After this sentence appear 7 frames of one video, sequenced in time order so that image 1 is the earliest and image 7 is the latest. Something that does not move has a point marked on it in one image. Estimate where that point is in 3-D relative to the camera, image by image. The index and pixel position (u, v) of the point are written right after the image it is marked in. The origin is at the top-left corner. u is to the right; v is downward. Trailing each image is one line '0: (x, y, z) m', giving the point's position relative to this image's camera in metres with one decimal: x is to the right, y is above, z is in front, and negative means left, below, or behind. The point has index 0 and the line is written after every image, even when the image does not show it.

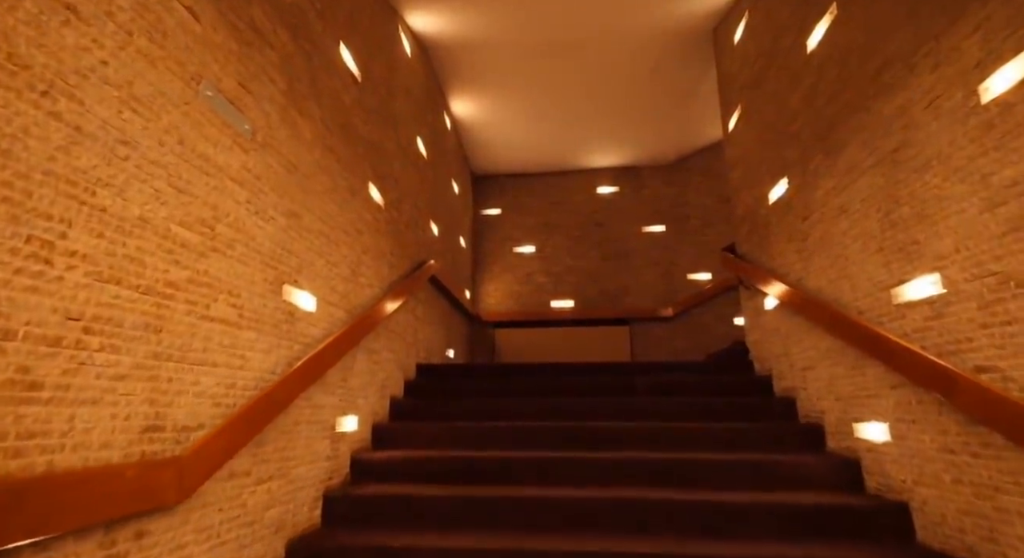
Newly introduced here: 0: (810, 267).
0: (+1.7, +0.1, +2.9) m
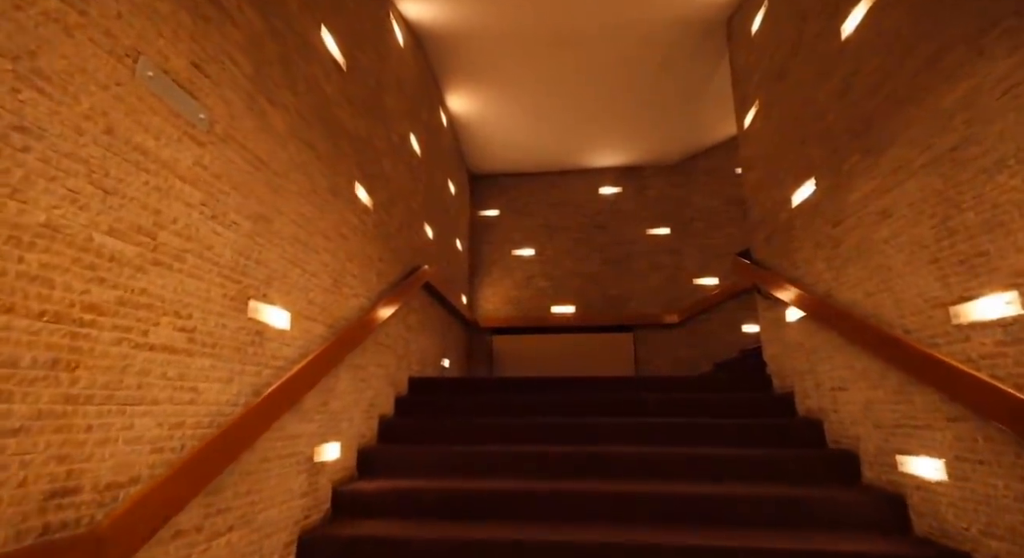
0: (+1.8, 0.0, +2.6) m
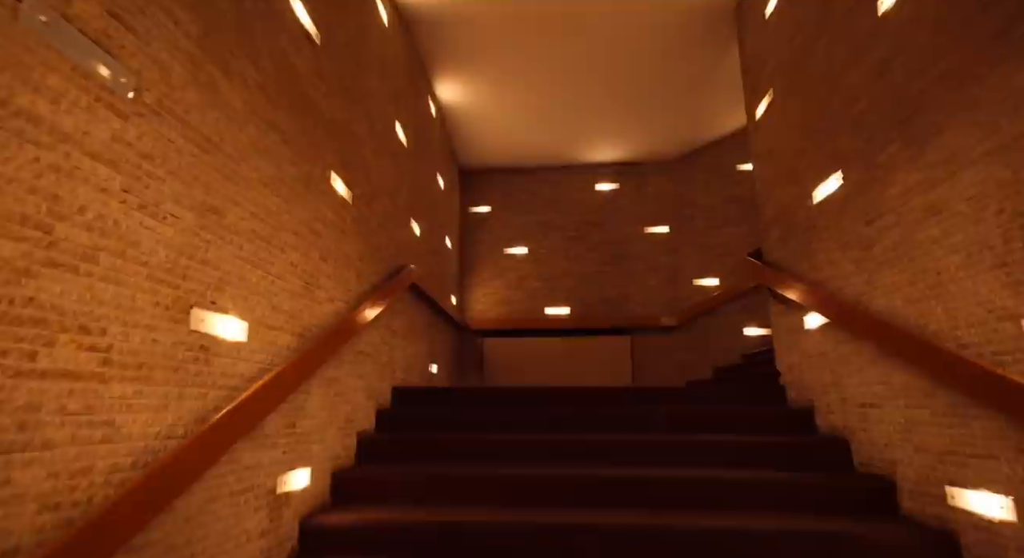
0: (+1.7, 0.0, +2.4) m
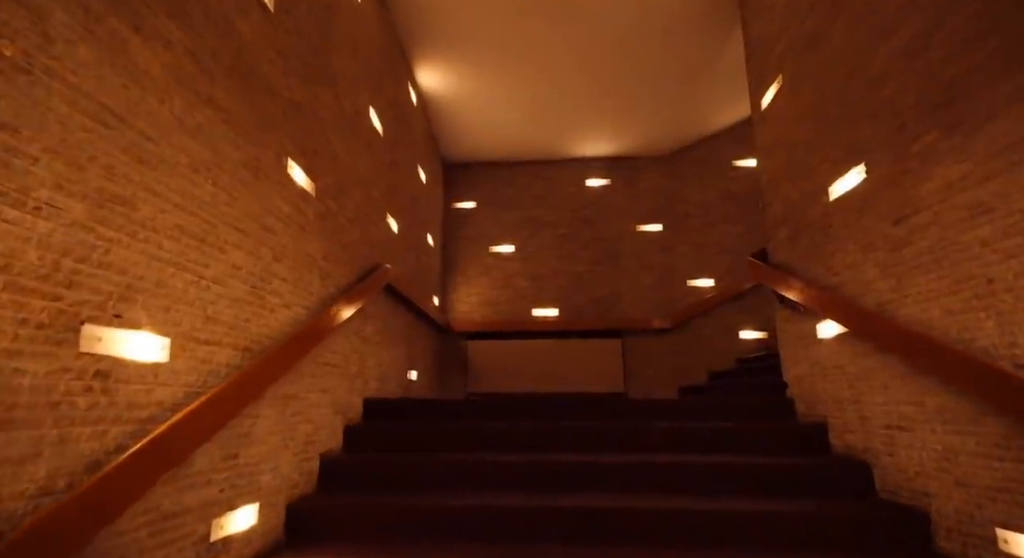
0: (+1.7, 0.0, +2.1) m
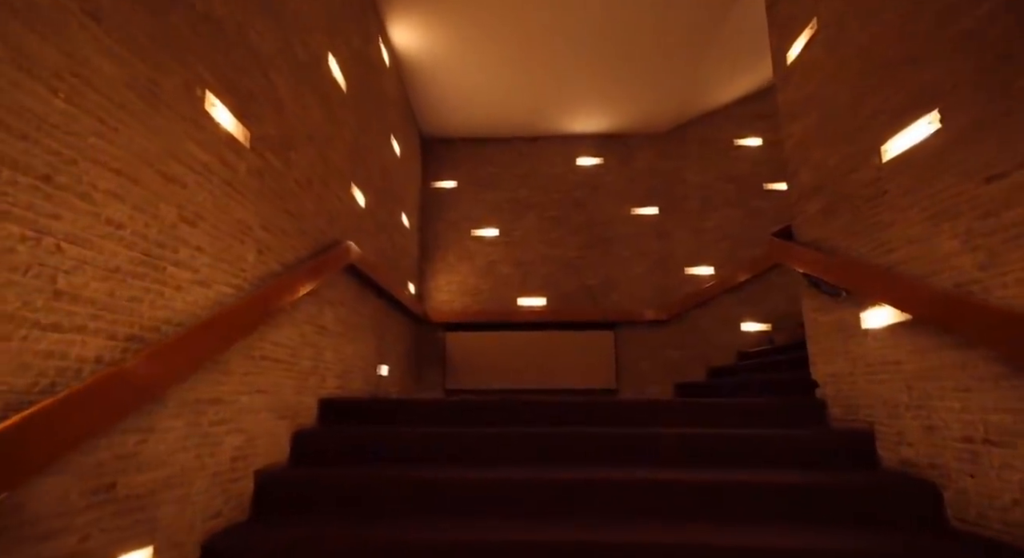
0: (+1.6, 0.0, +1.6) m
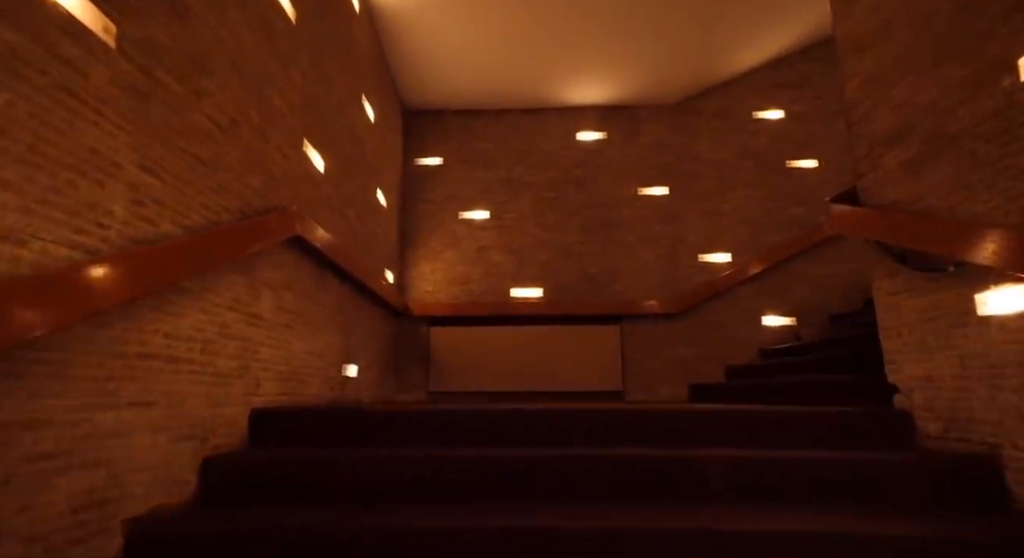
0: (+1.6, +0.1, +1.0) m
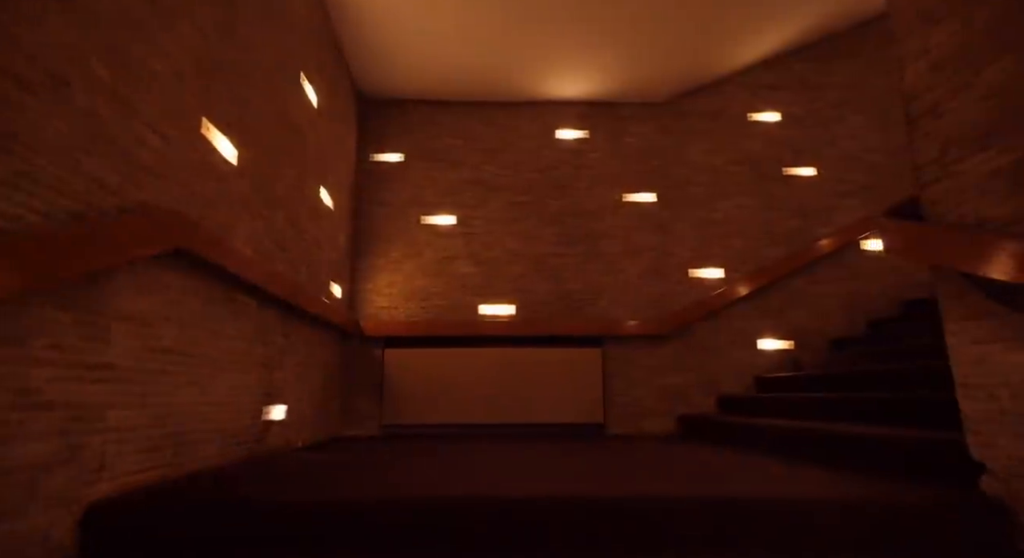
0: (+1.5, 0.0, +0.5) m
